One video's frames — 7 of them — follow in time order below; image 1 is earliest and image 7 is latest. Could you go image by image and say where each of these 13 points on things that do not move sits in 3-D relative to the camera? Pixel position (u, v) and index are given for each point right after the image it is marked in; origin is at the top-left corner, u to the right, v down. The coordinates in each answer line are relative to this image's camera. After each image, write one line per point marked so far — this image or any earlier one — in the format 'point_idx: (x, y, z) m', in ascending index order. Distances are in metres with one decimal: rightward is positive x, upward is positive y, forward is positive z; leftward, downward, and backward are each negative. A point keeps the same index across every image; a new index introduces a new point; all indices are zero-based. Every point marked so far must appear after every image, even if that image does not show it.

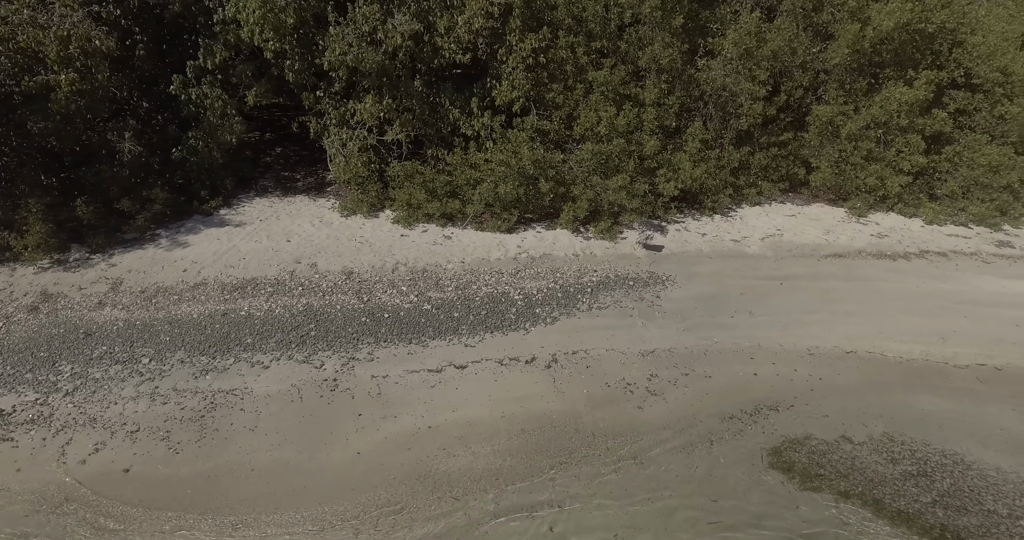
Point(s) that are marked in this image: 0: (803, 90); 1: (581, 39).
0: (+6.6, +4.1, +14.0) m
1: (+1.6, +5.0, +13.6) m
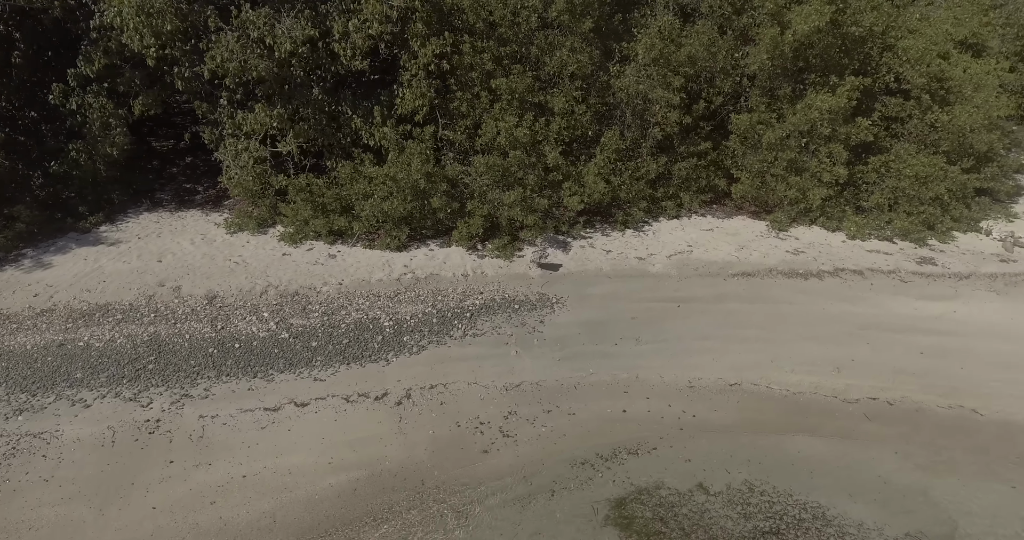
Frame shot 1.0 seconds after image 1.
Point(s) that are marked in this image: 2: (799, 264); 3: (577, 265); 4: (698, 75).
0: (+4.6, +3.7, +13.3) m
1: (-0.4, +4.6, +12.9) m
2: (+5.2, +0.1, +11.4) m
3: (+1.2, +0.1, +11.3) m
4: (+3.9, +4.1, +13.1) m
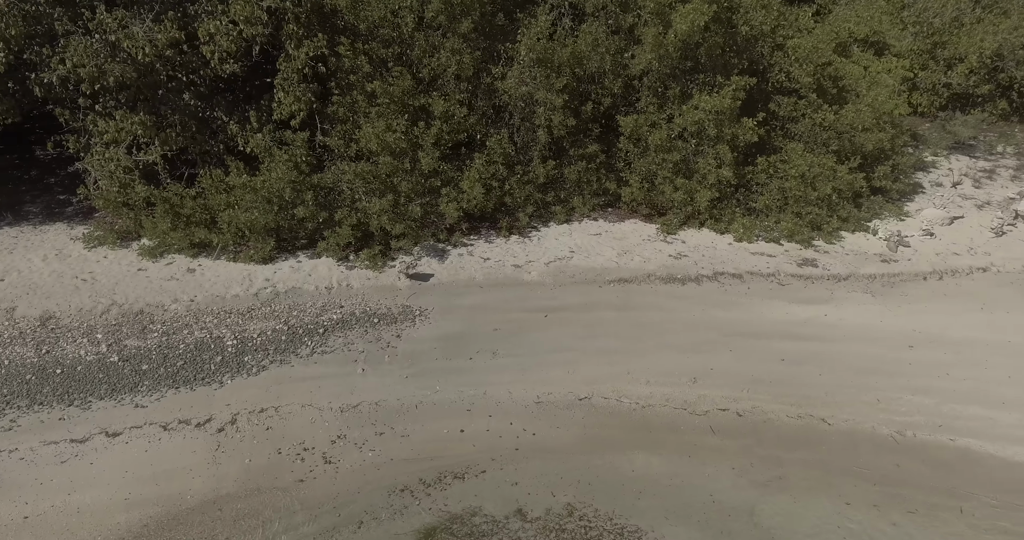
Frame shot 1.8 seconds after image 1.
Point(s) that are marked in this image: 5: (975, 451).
0: (+2.2, +3.6, +13.0) m
1: (-2.8, +4.4, +12.4) m
2: (+3.0, 0.0, +11.2) m
3: (-1.1, -0.1, +10.9) m
4: (+1.5, +3.9, +12.8) m
5: (+5.6, -2.2, +7.6) m
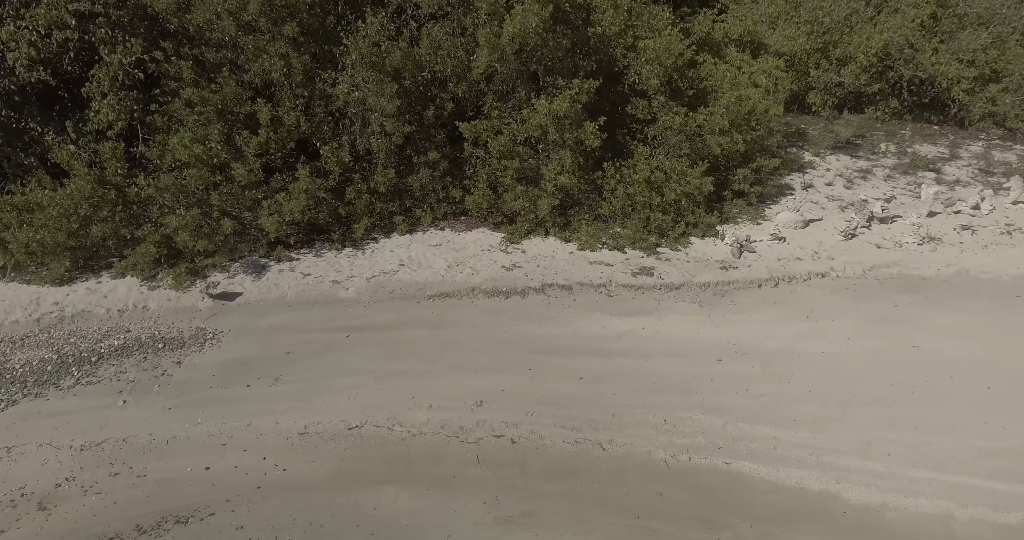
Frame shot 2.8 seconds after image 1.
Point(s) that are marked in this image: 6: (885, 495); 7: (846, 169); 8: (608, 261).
0: (-1.0, +3.4, +12.5) m
1: (-6.0, +4.1, +11.7) m
2: (-0.1, -0.2, +10.7) m
3: (-4.1, -0.4, +10.3) m
4: (-1.7, +3.7, +12.2) m
5: (+2.7, -2.3, +7.2) m
6: (+4.1, -2.5, +6.9) m
7: (+8.5, +2.6, +16.0) m
8: (+1.7, +0.2, +11.3) m
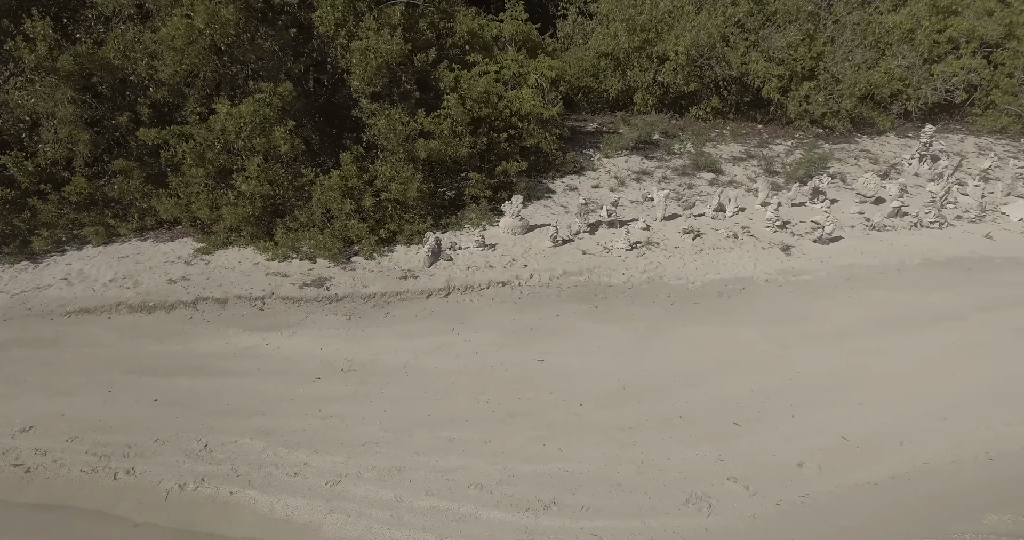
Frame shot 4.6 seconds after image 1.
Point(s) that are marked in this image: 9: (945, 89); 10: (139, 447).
0: (-6.6, +3.1, +12.0) m
1: (-11.6, +3.8, +11.2) m
2: (-5.7, -0.4, +10.2) m
3: (-9.7, -0.6, +9.8) m
4: (-7.3, +3.5, +11.8) m
5: (-2.9, -2.5, +6.7) m
6: (-1.5, -2.6, +6.5) m
7: (+2.8, +2.5, +15.6) m
8: (-3.9, 0.0, +10.8) m
9: (+13.3, +5.6, +19.4) m
10: (-4.4, -2.1, +7.4) m
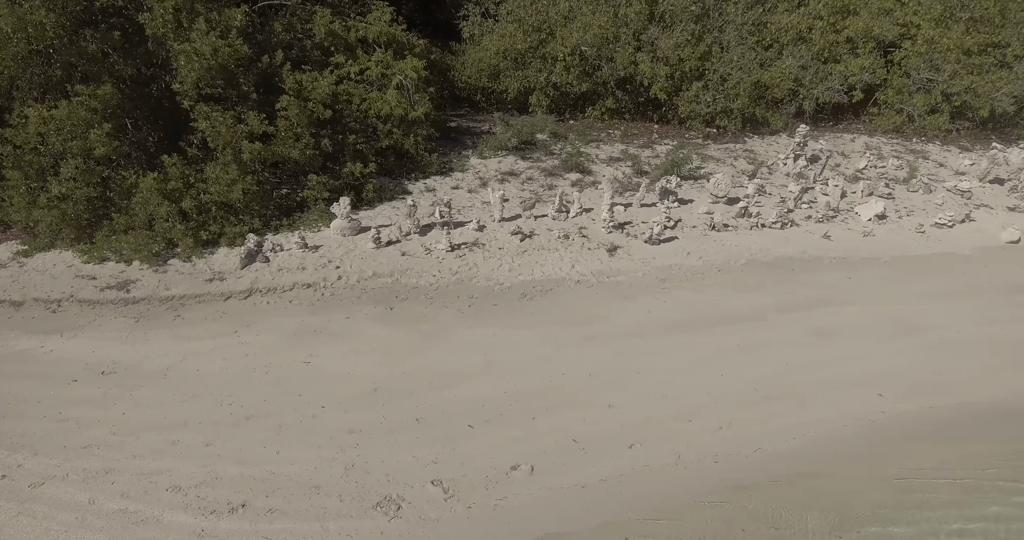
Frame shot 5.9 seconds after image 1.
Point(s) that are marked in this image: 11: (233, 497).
0: (-9.9, +3.1, +12.1) m
1: (-14.9, +3.7, +11.3) m
2: (-9.0, -0.5, +10.3) m
3: (-13.0, -0.7, +9.9) m
4: (-10.6, +3.4, +11.8) m
5: (-6.2, -2.6, +6.8) m
6: (-4.8, -2.7, +6.5) m
7: (-0.5, +2.5, +15.6) m
8: (-7.2, -0.1, +10.9) m
9: (+10.1, +5.6, +19.3) m
10: (-7.7, -2.1, +7.5) m
11: (-3.0, -2.5, +6.8) m
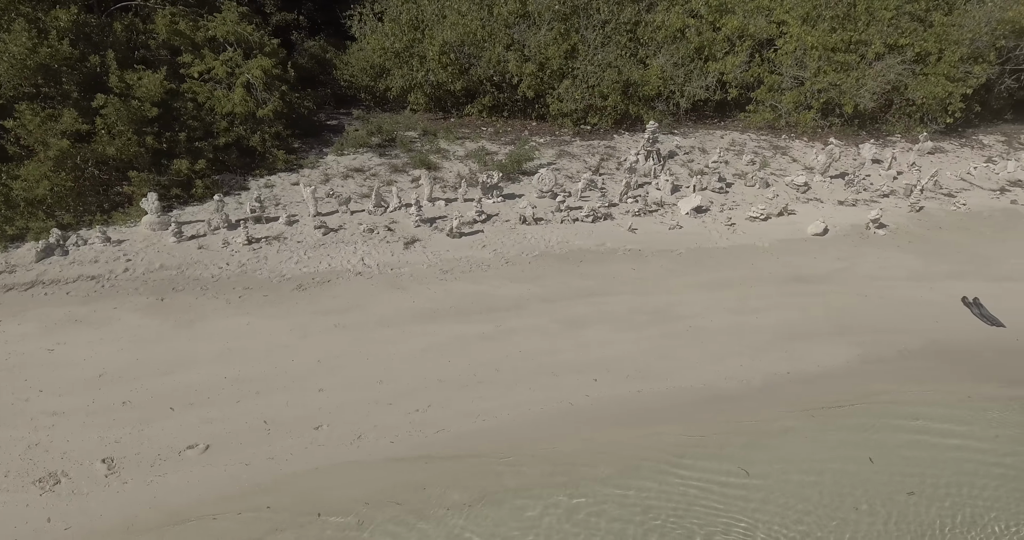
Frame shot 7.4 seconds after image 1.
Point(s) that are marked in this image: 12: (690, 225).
0: (-13.8, +3.2, +12.6) m
1: (-18.8, +3.8, +11.8) m
2: (-12.9, -0.3, +10.7) m
3: (-16.9, -0.6, +10.4) m
4: (-14.5, +3.5, +12.3) m
5: (-10.1, -2.5, +7.2) m
6: (-8.7, -2.6, +6.9) m
7: (-4.3, +2.6, +15.9) m
8: (-11.1, 0.0, +11.3) m
9: (+6.2, +5.7, +19.6) m
10: (-11.6, -2.0, +7.9) m
11: (-6.9, -2.3, +7.2) m
12: (+3.8, +1.0, +13.5) m
